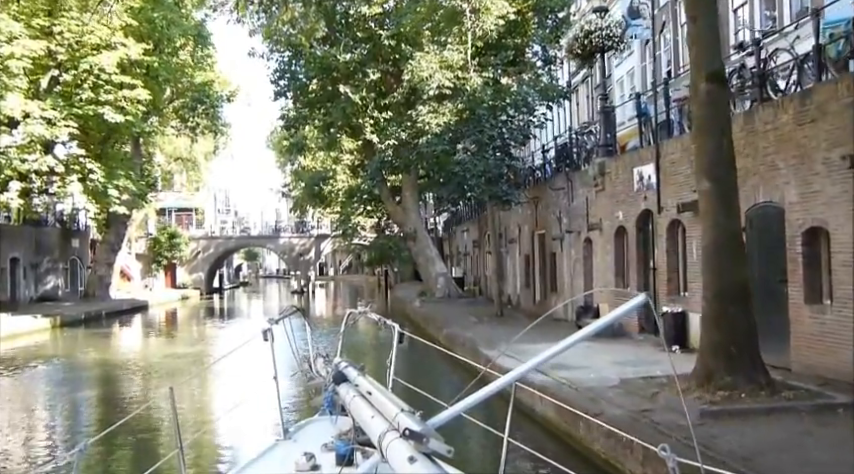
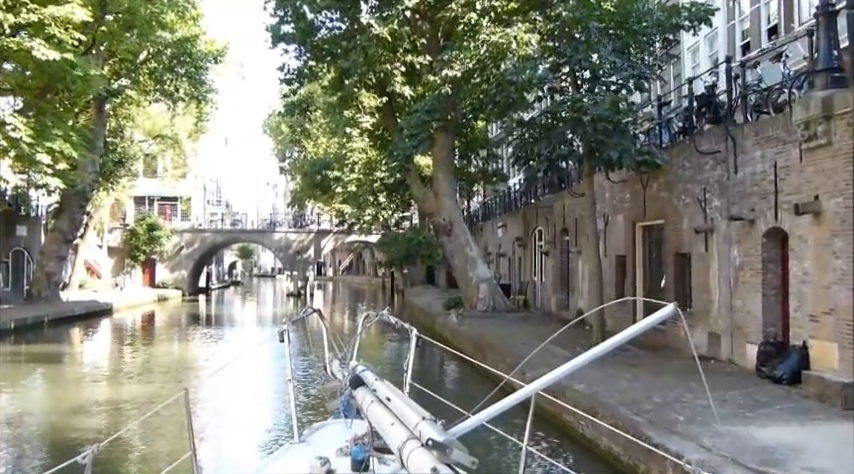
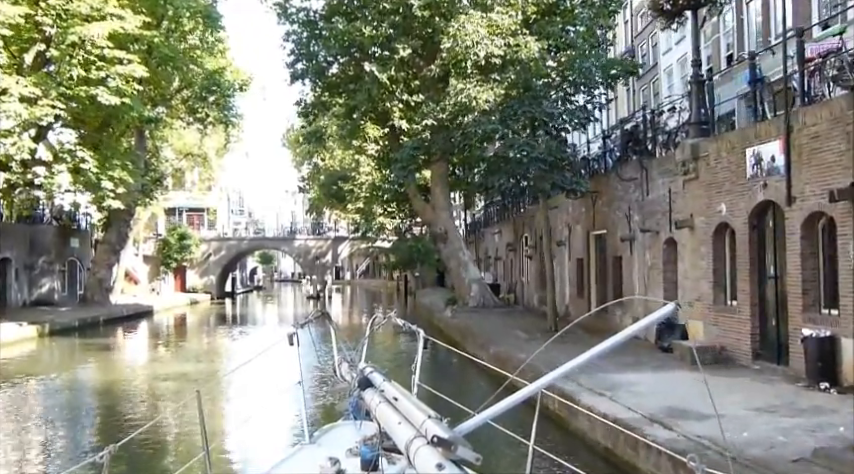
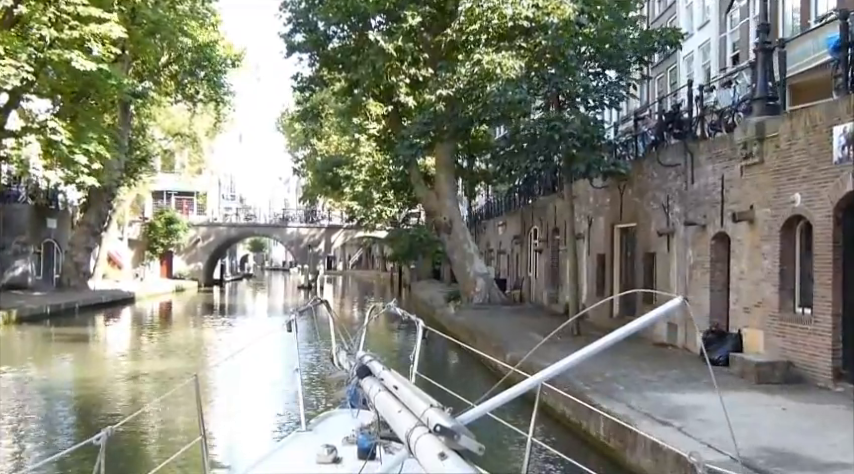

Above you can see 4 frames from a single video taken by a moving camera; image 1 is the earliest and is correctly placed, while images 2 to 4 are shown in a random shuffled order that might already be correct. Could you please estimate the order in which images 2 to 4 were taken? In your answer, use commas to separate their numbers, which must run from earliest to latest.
3, 4, 2
